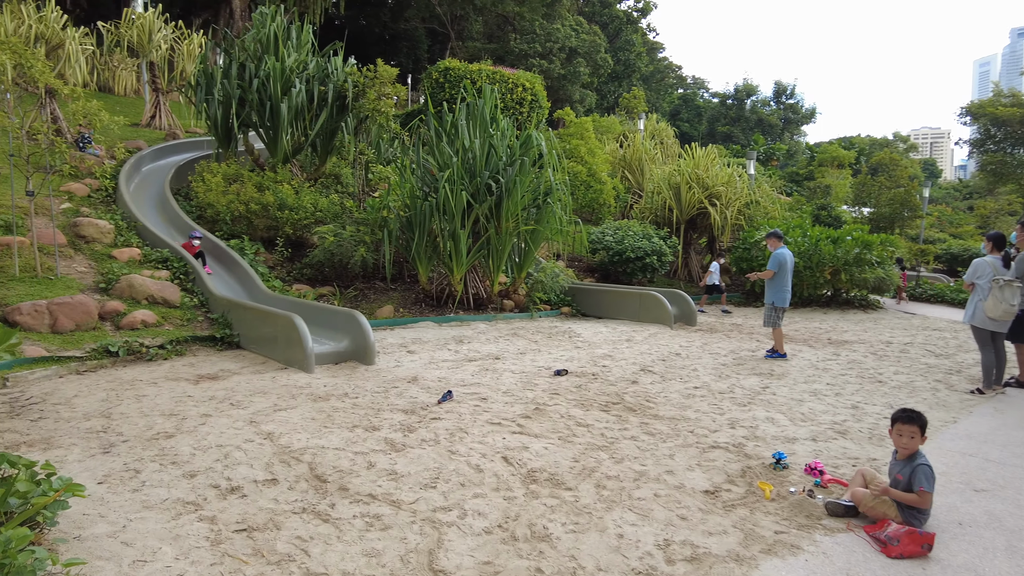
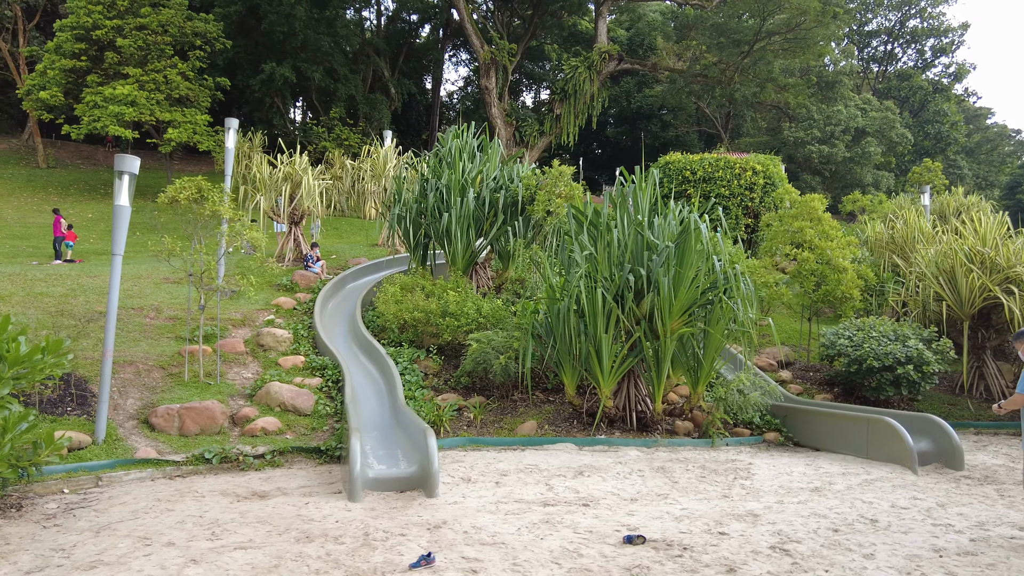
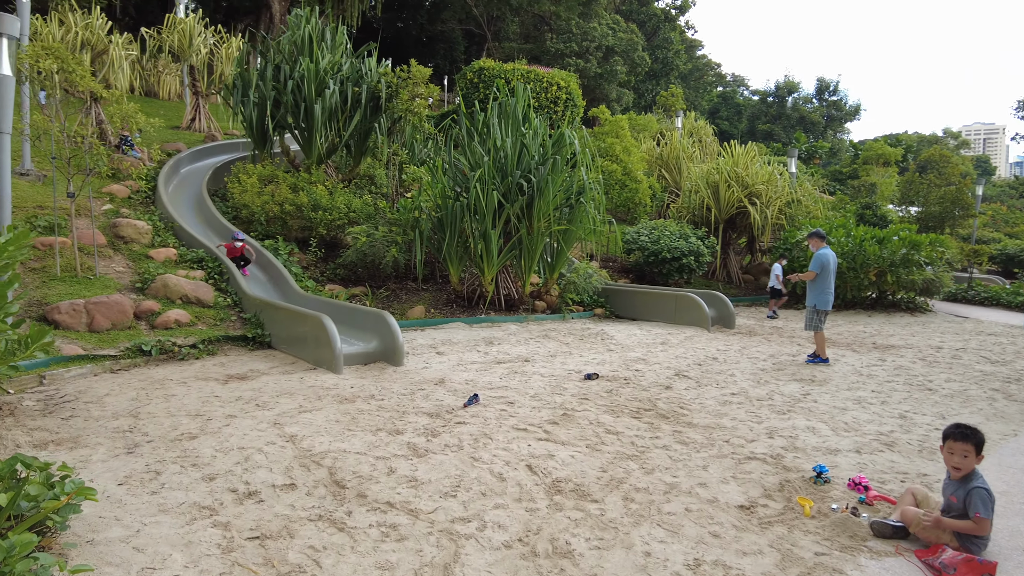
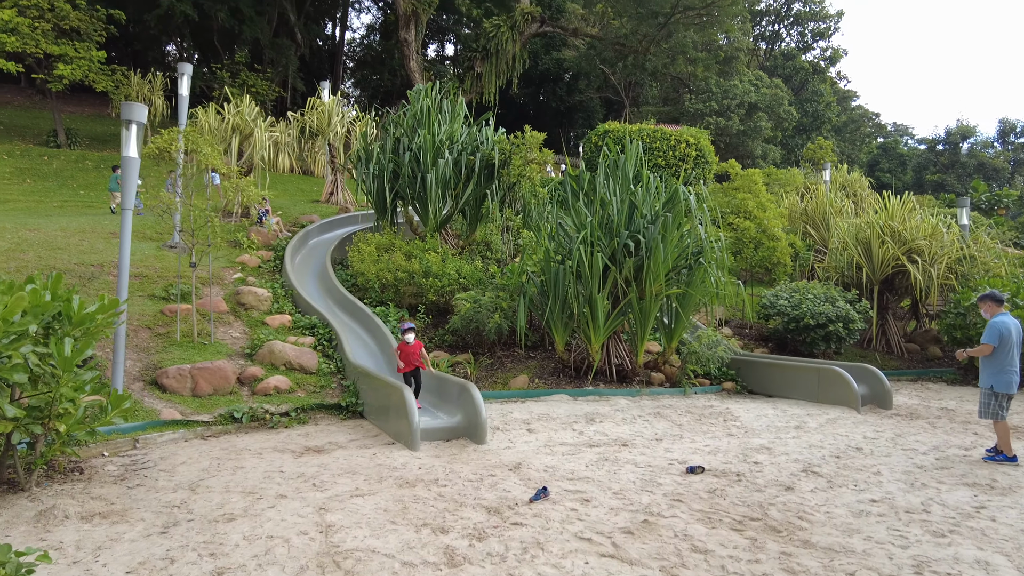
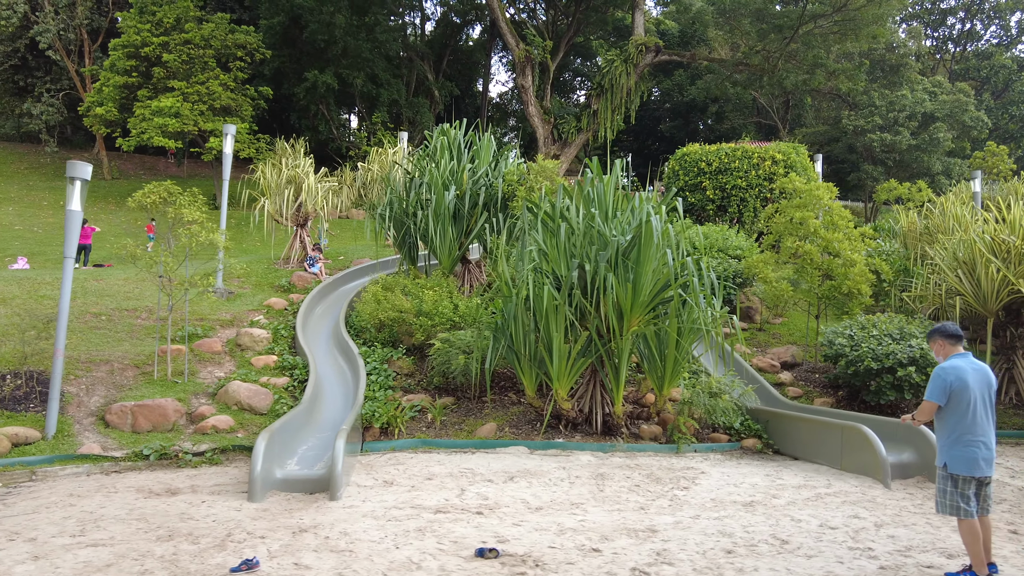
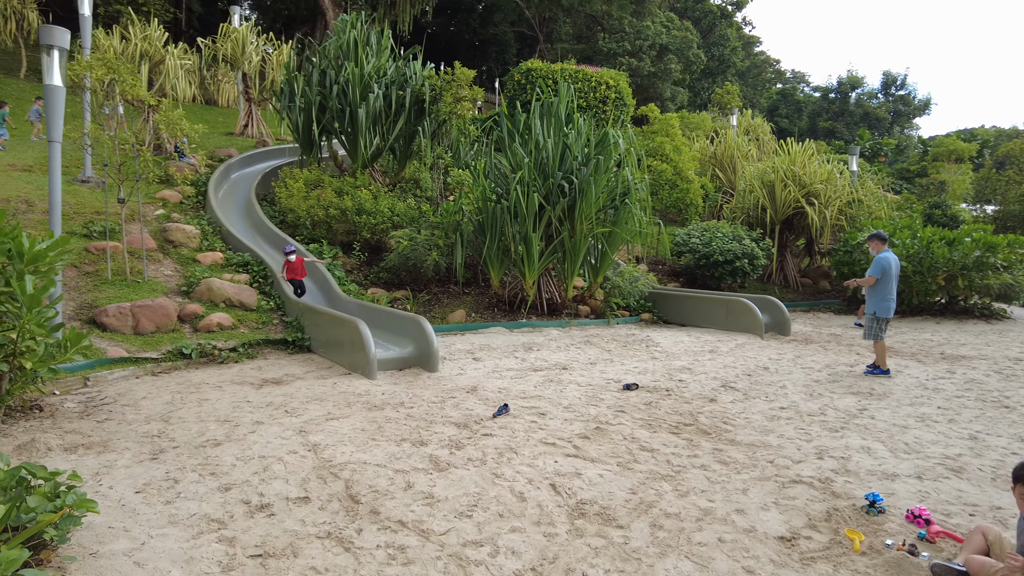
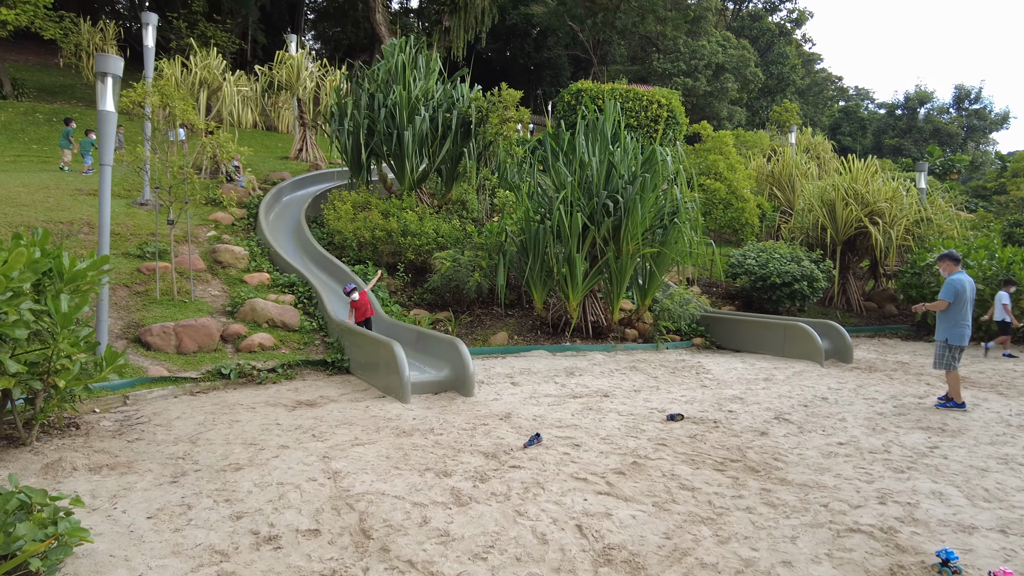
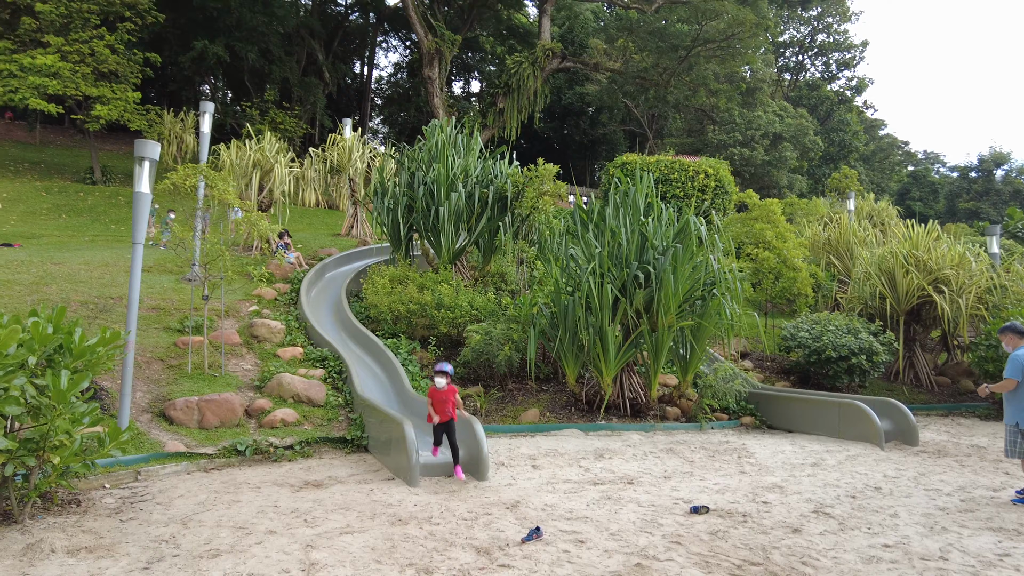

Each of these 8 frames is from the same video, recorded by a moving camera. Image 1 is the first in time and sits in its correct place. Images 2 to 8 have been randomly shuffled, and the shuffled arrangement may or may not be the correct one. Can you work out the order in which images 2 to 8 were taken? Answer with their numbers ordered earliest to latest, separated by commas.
3, 6, 7, 4, 8, 2, 5
